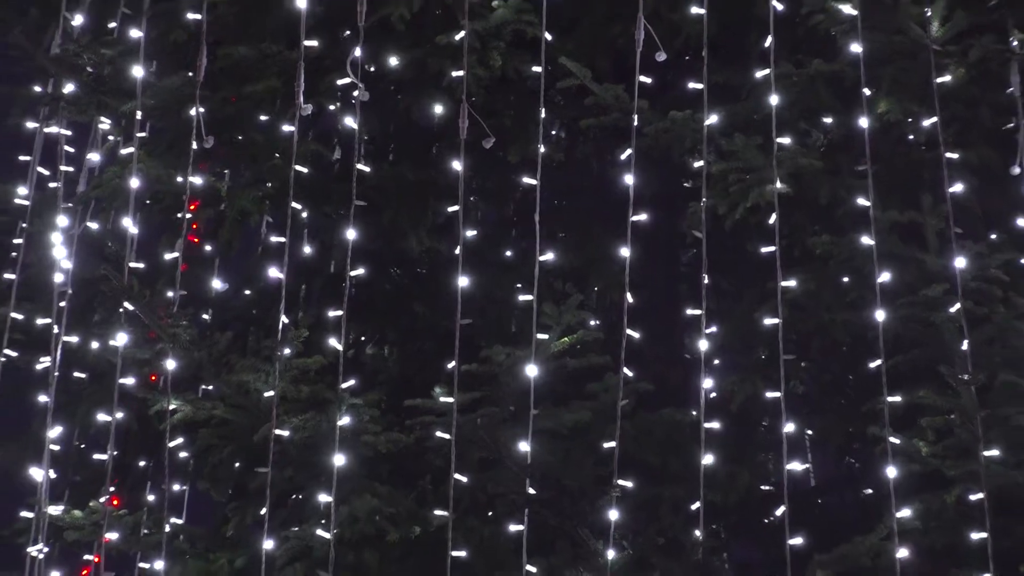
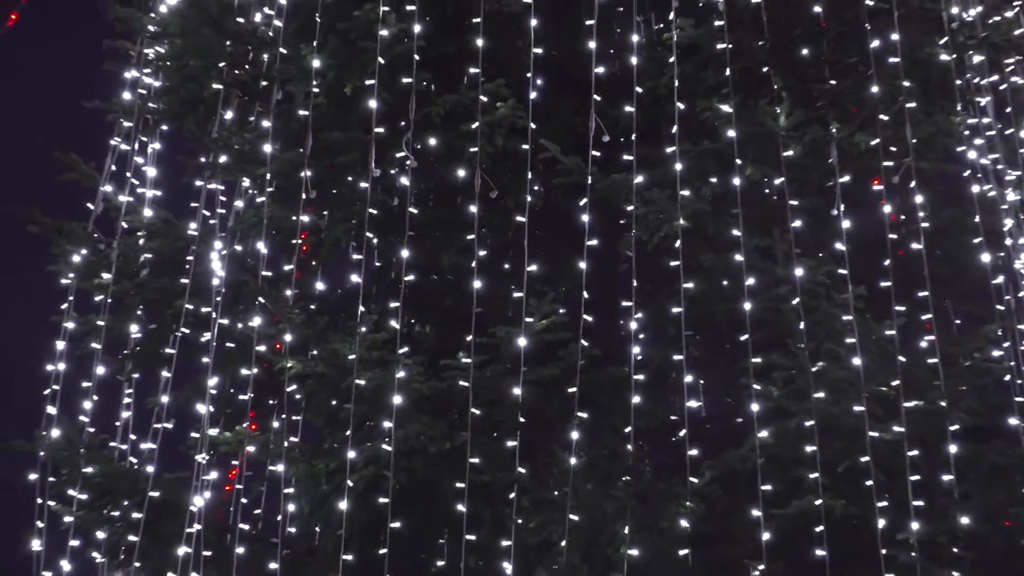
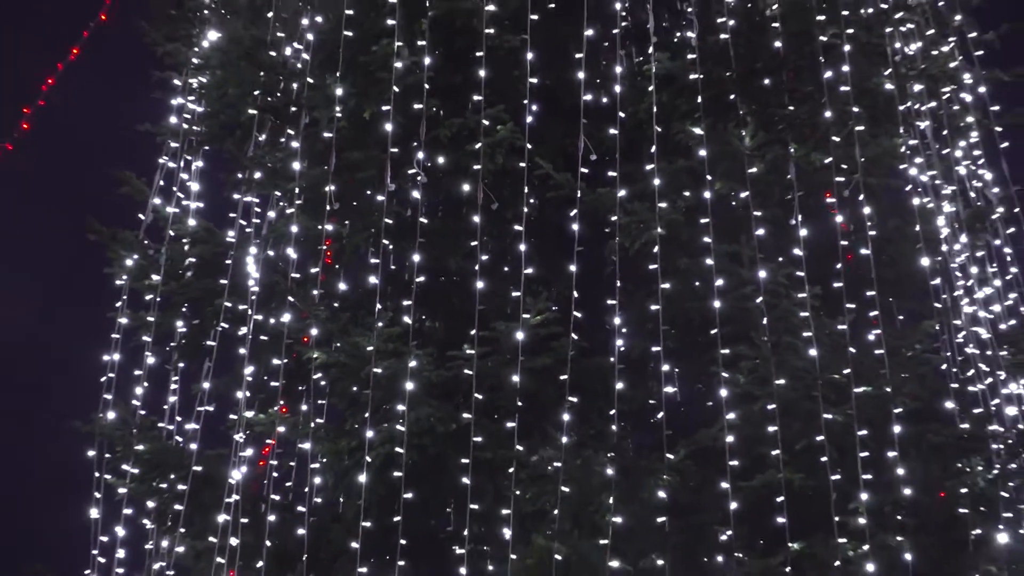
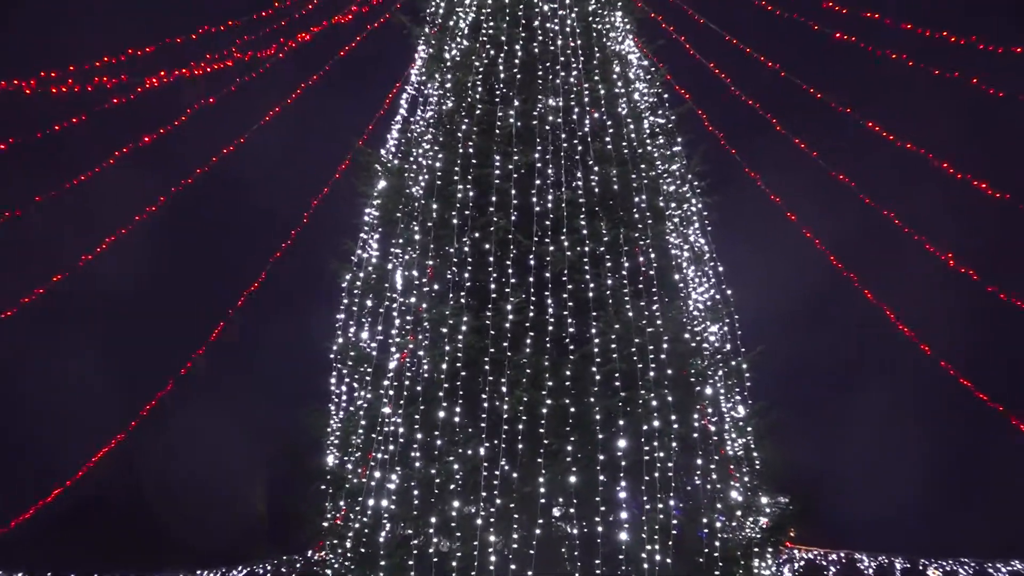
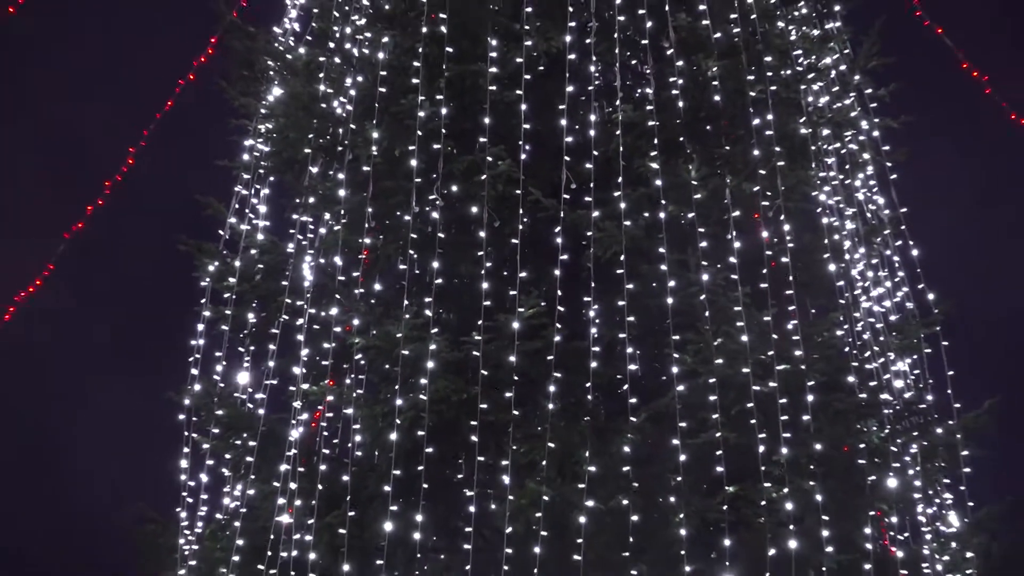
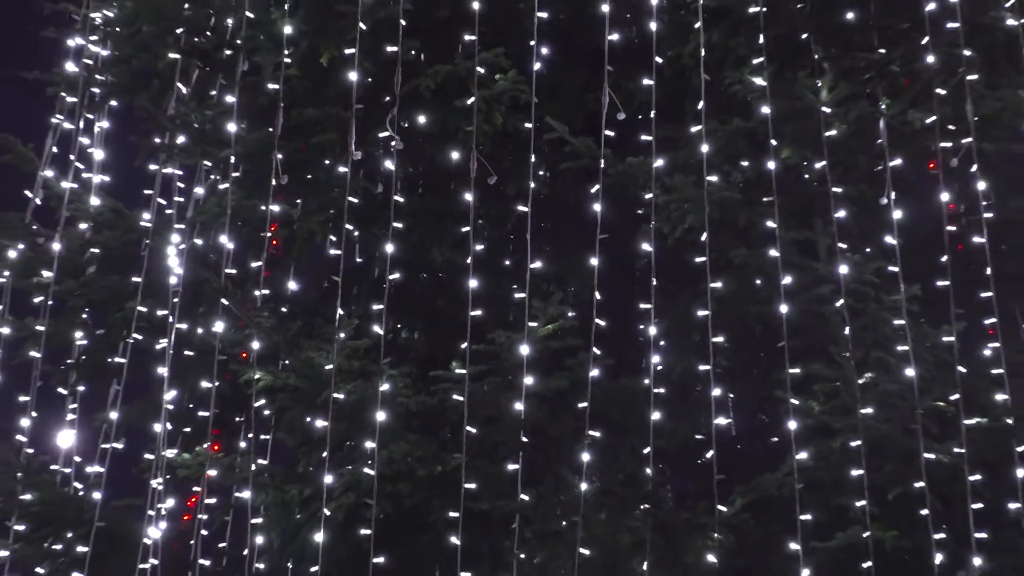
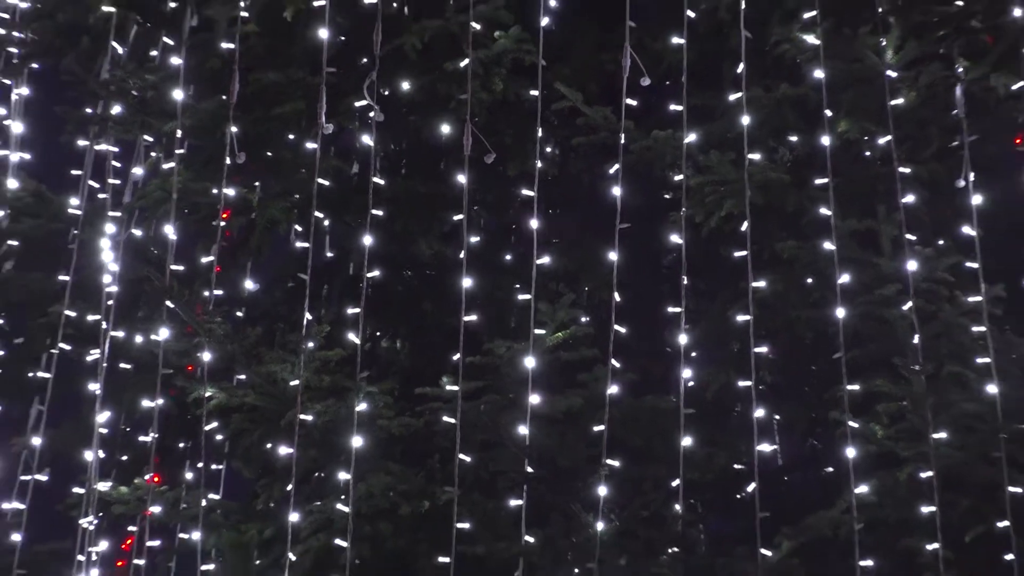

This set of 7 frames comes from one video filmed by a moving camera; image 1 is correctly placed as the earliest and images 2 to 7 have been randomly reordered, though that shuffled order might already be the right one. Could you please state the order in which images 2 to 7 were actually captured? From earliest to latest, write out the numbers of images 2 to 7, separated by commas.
7, 6, 2, 3, 5, 4
